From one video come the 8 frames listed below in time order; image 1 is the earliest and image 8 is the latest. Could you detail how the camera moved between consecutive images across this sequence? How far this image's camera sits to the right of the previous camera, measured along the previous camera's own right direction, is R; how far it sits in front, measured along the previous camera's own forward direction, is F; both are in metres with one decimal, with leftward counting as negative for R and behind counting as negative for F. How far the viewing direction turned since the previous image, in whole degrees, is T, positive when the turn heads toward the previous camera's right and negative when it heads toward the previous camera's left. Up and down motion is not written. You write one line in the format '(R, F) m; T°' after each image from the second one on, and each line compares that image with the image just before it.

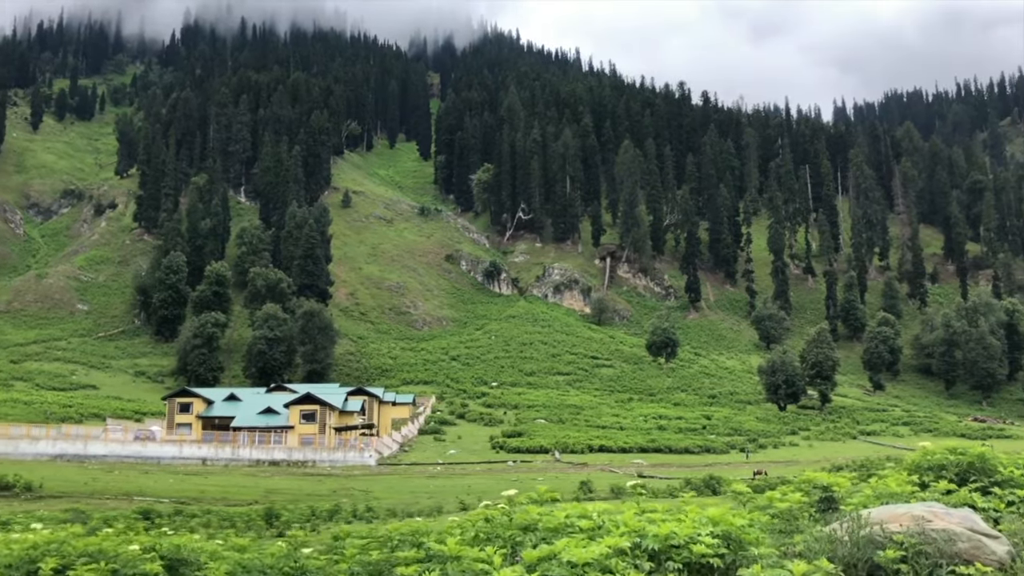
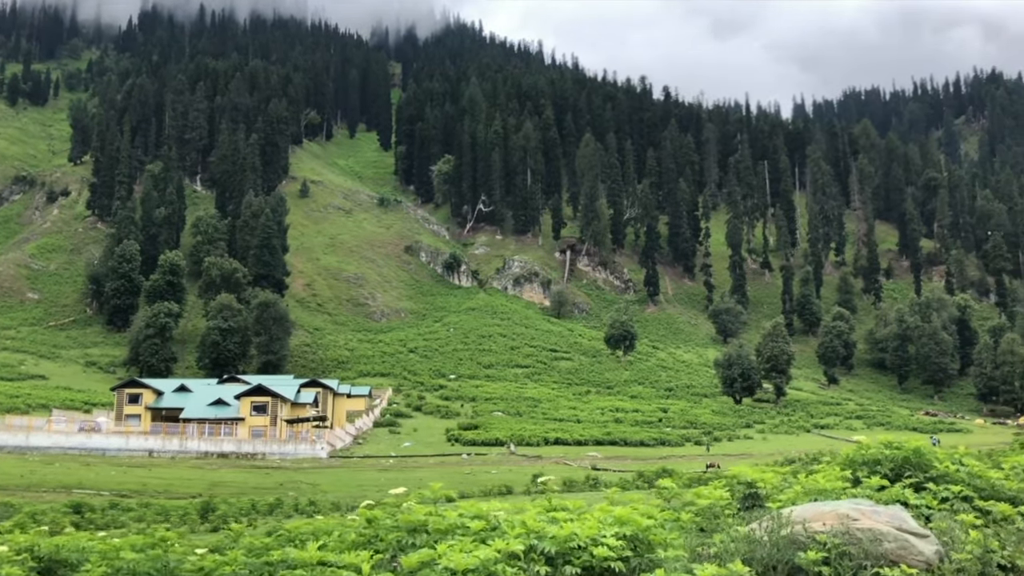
(+0.4, +0.6) m; +2°
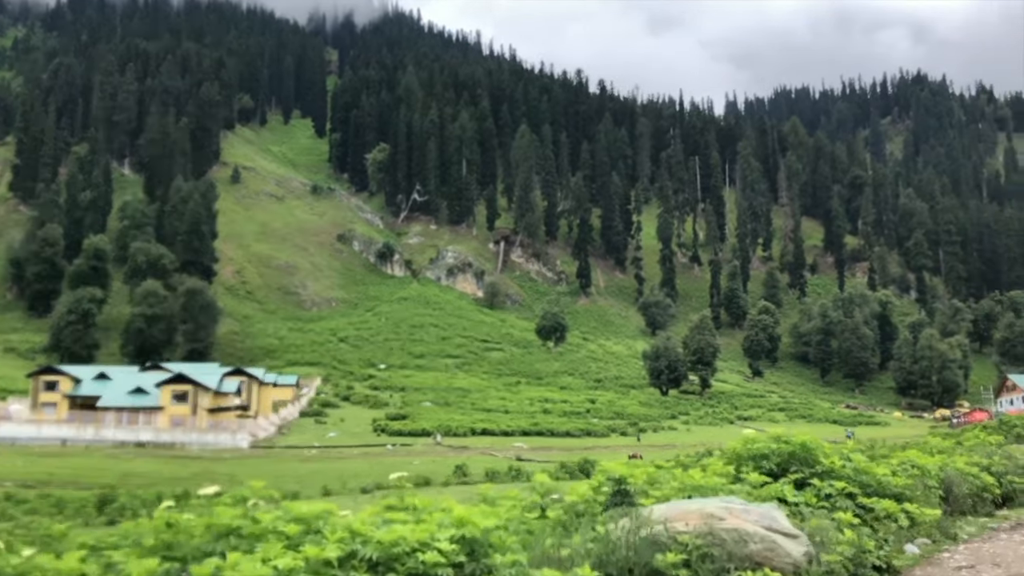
(+0.6, +0.5) m; +4°
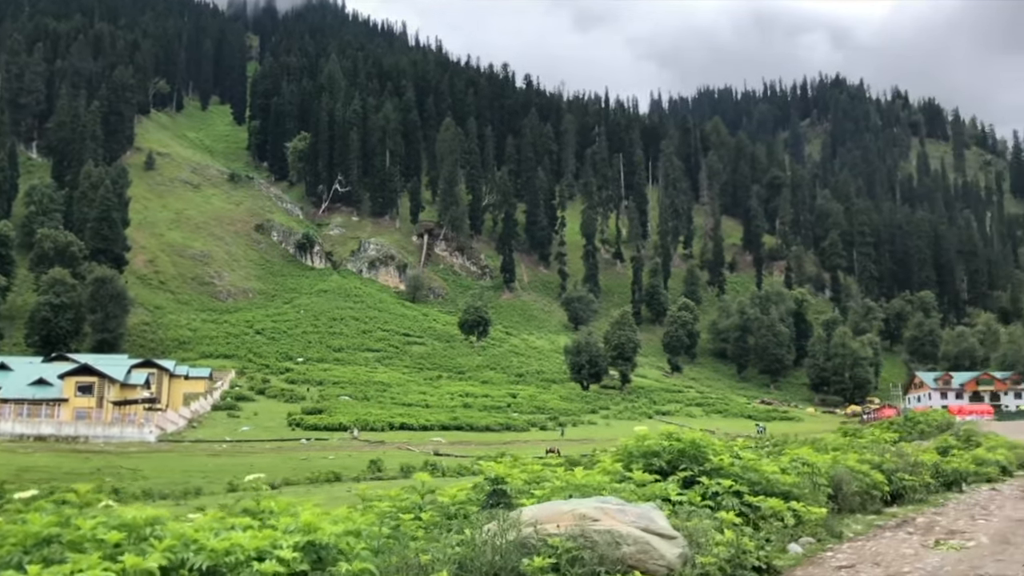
(+0.4, +0.3) m; +4°
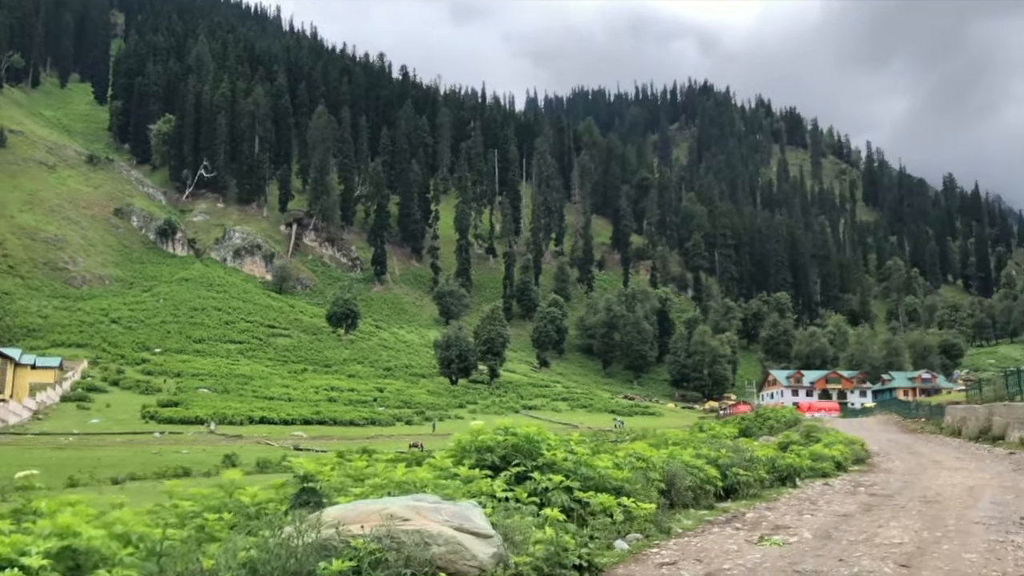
(+0.4, +0.3) m; +7°
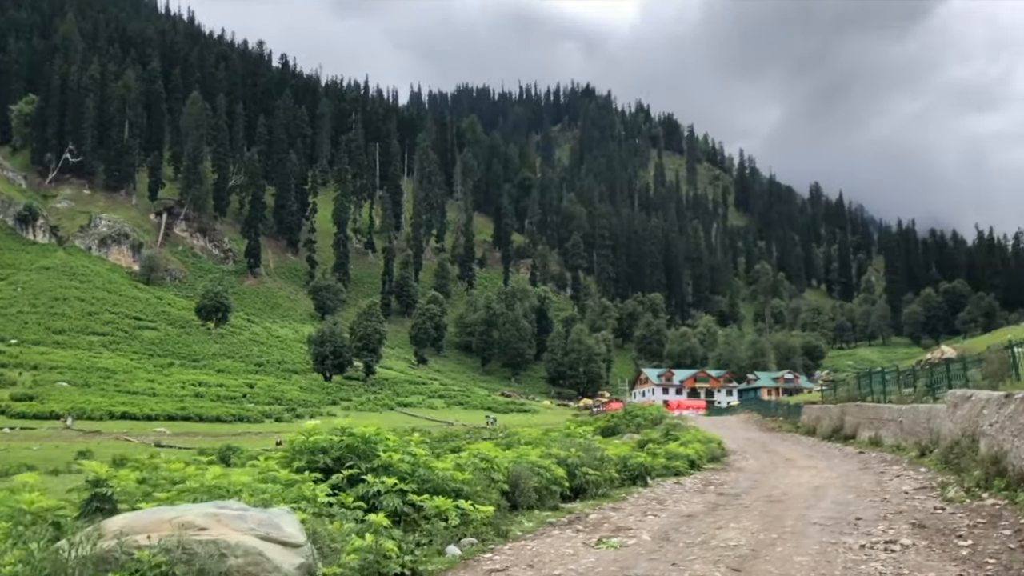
(+0.4, +0.4) m; +7°
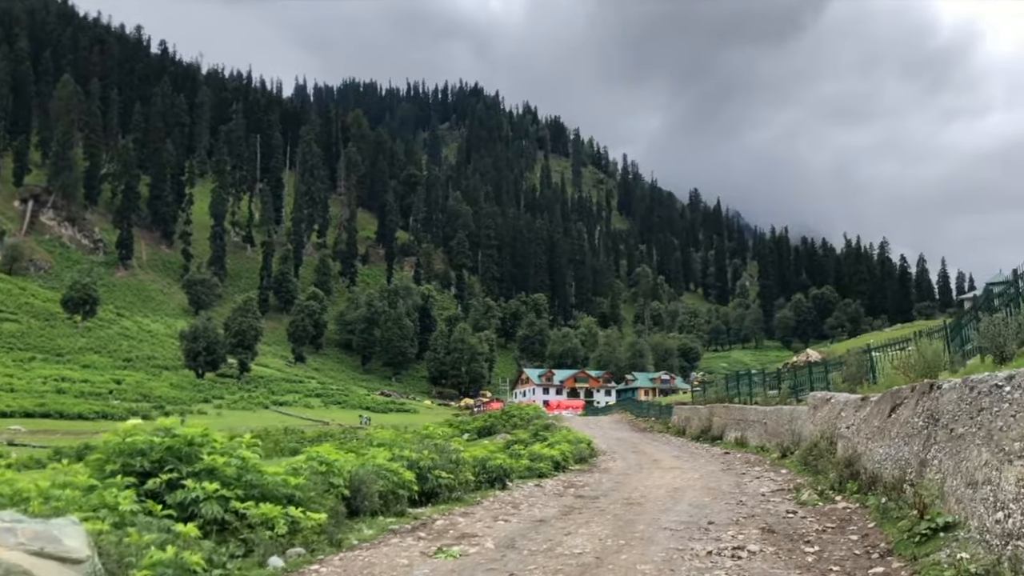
(+0.4, +0.5) m; +6°
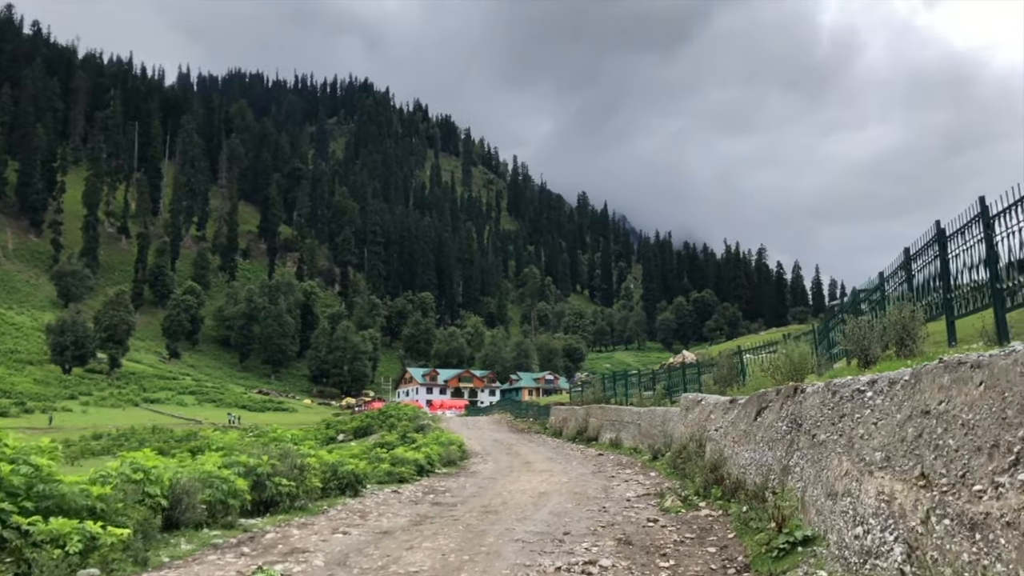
(+0.4, +0.8) m; +6°
